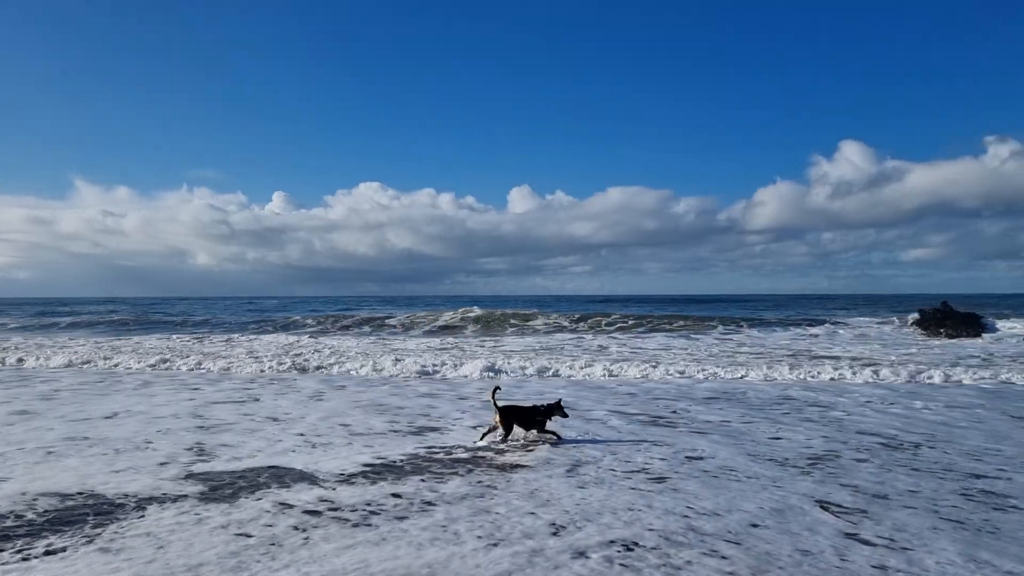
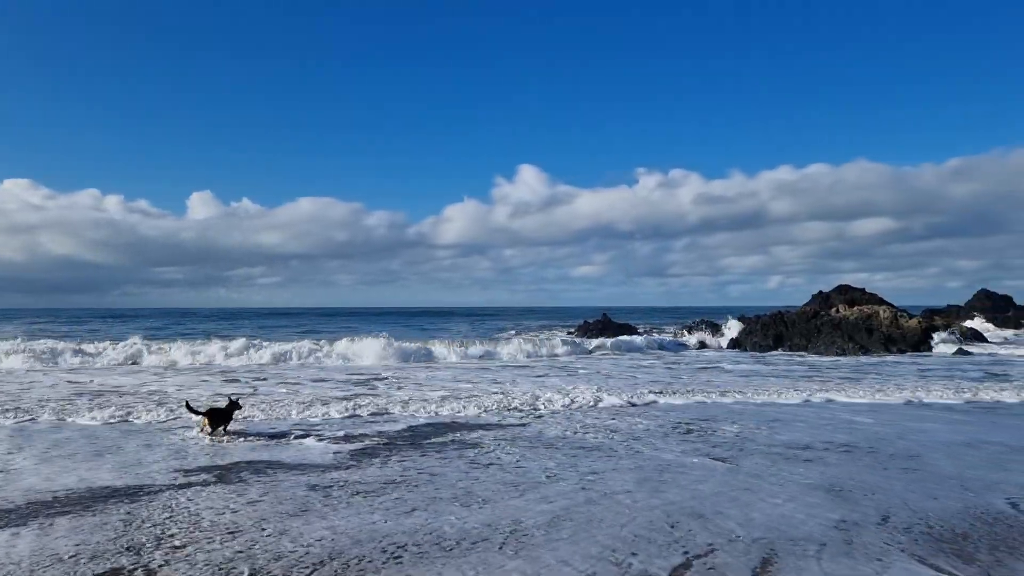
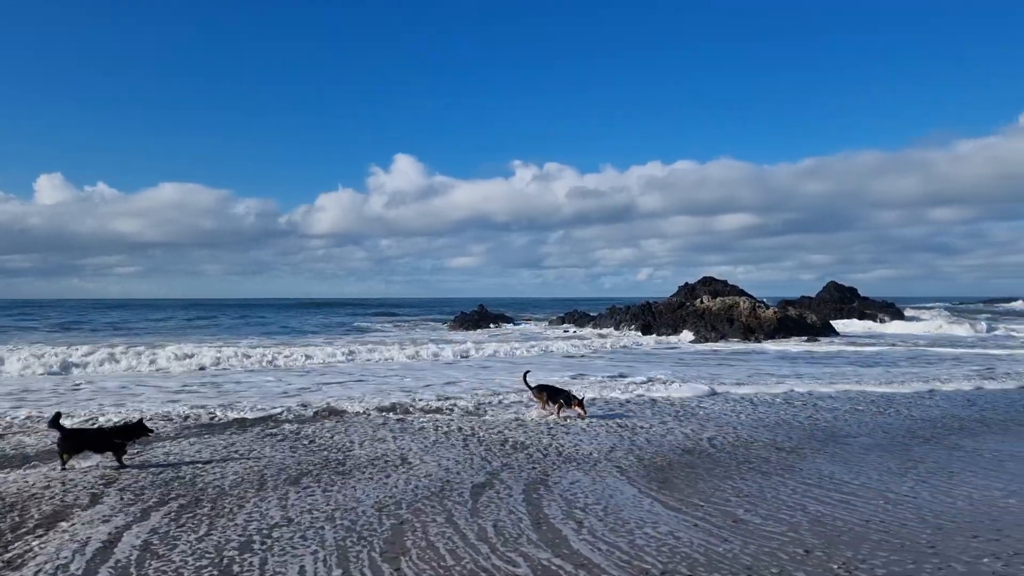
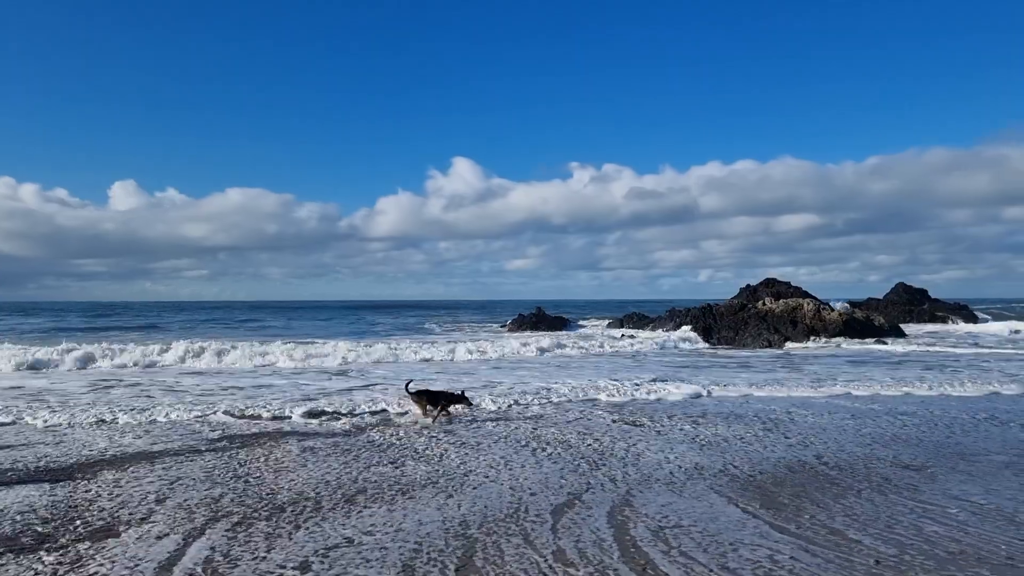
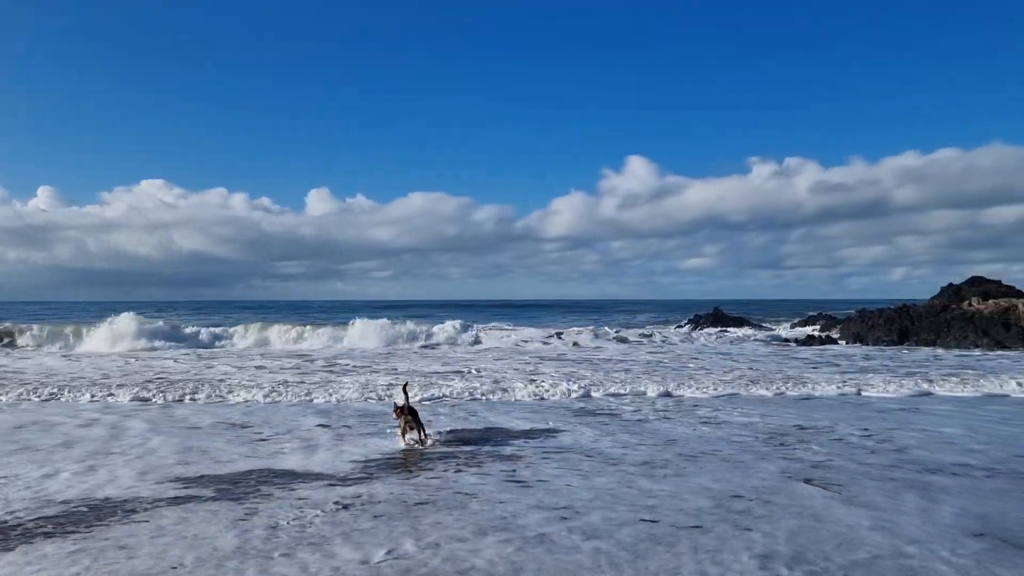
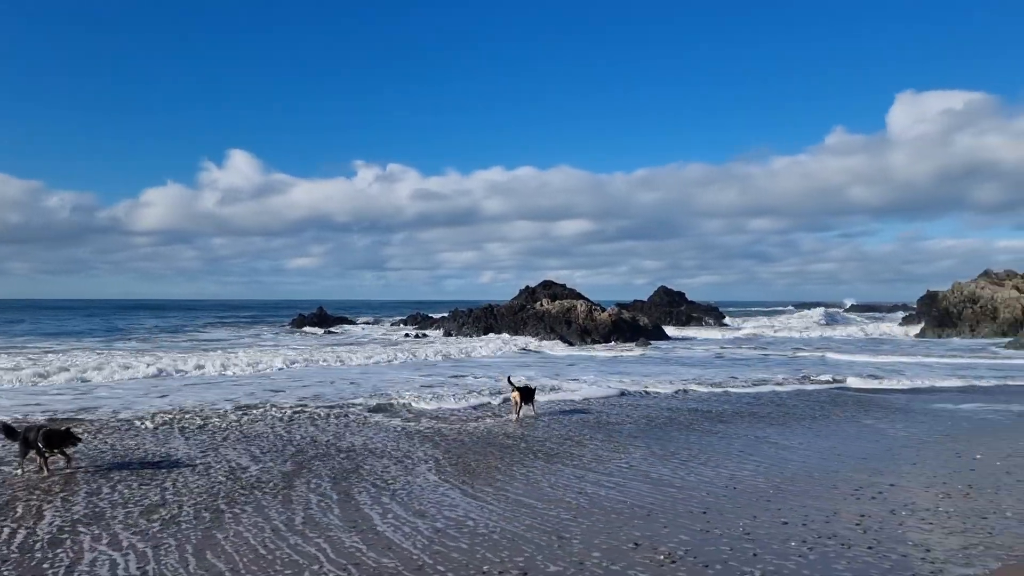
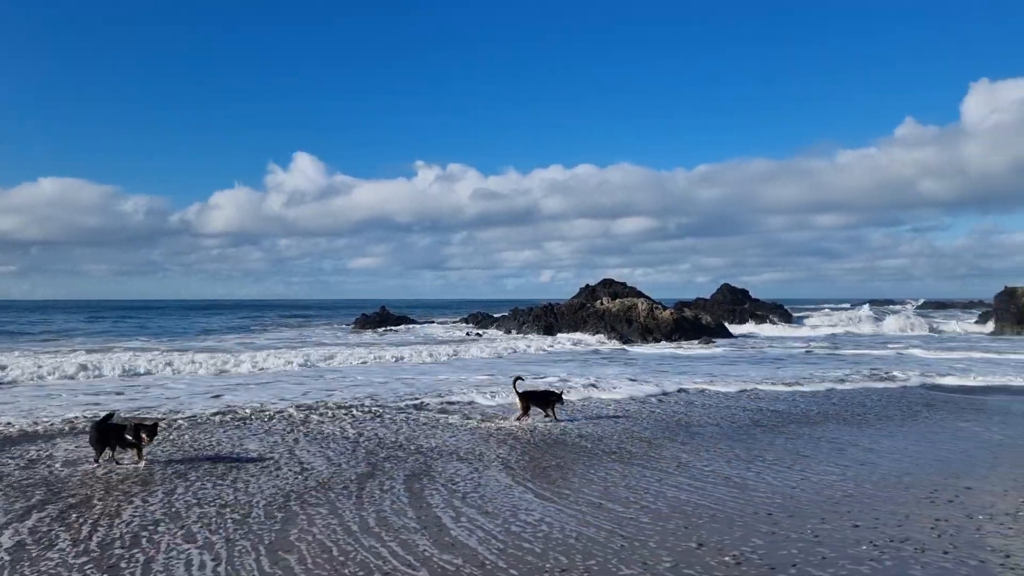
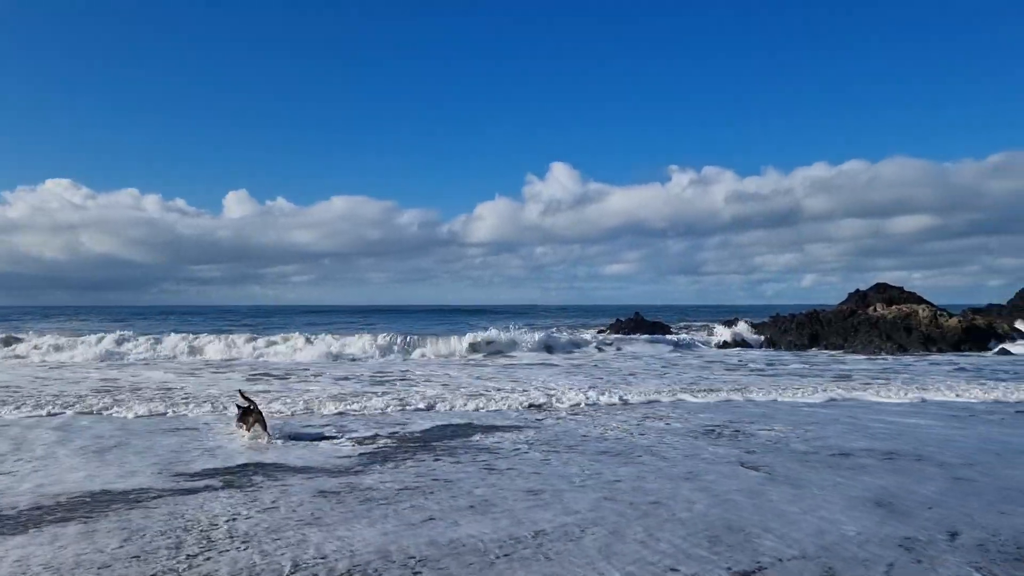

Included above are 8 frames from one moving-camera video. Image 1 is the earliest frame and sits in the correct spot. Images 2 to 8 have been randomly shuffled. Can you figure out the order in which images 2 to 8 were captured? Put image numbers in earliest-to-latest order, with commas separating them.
5, 8, 2, 4, 3, 7, 6
